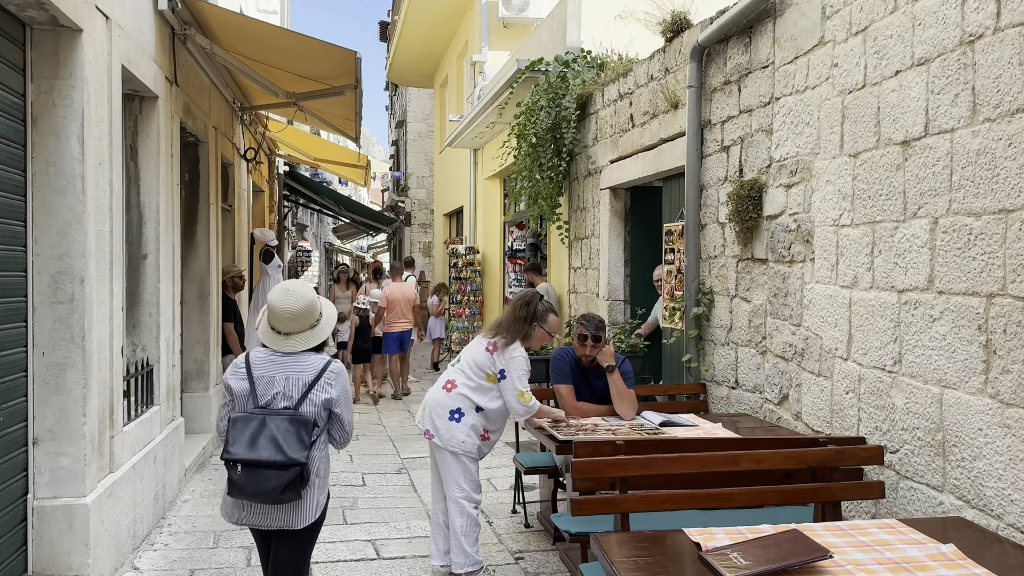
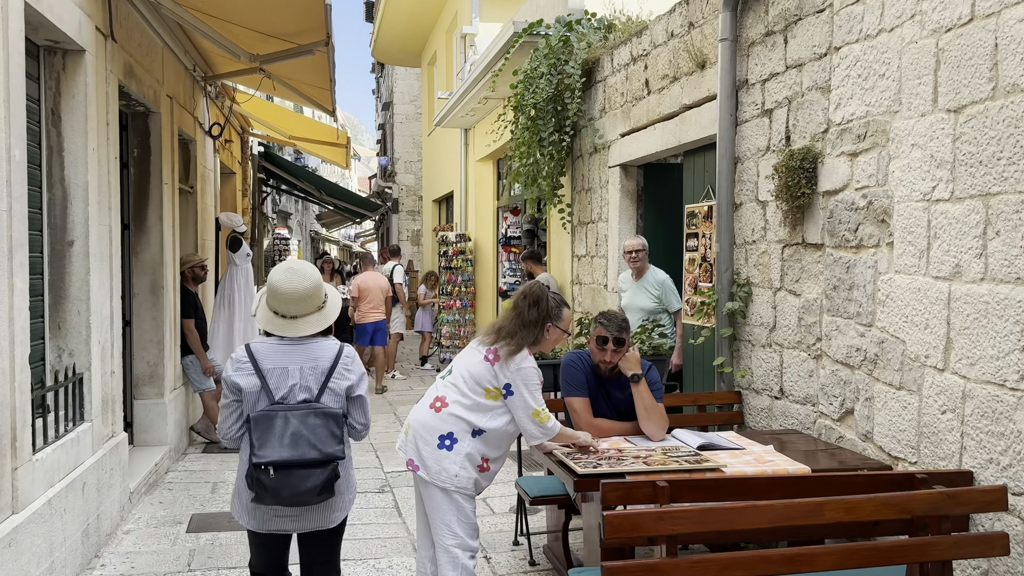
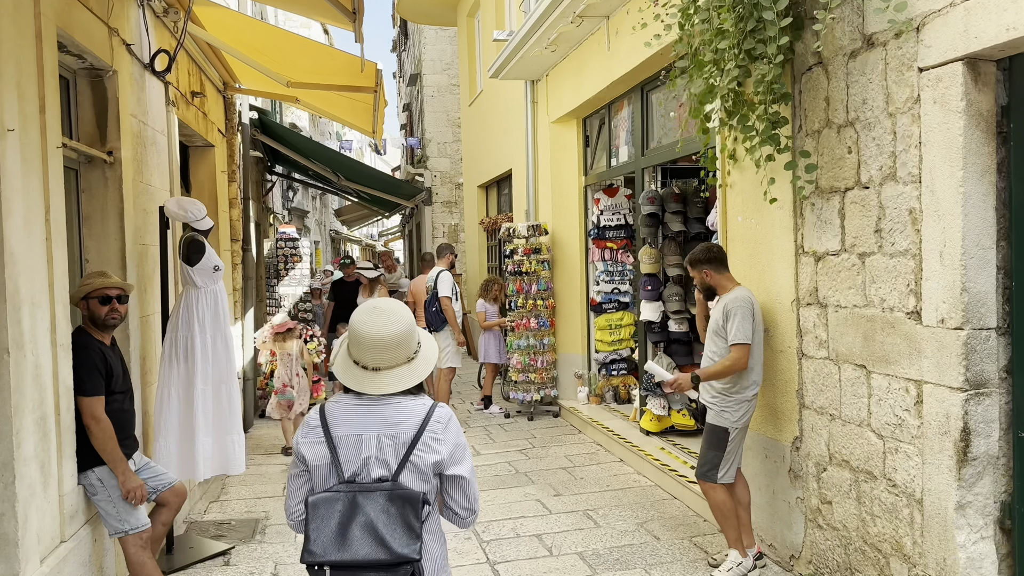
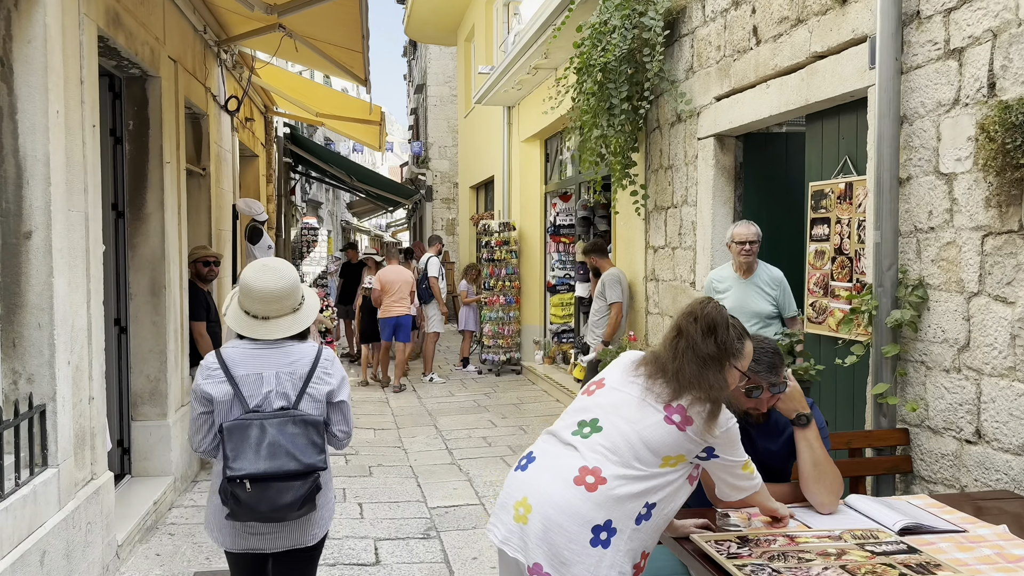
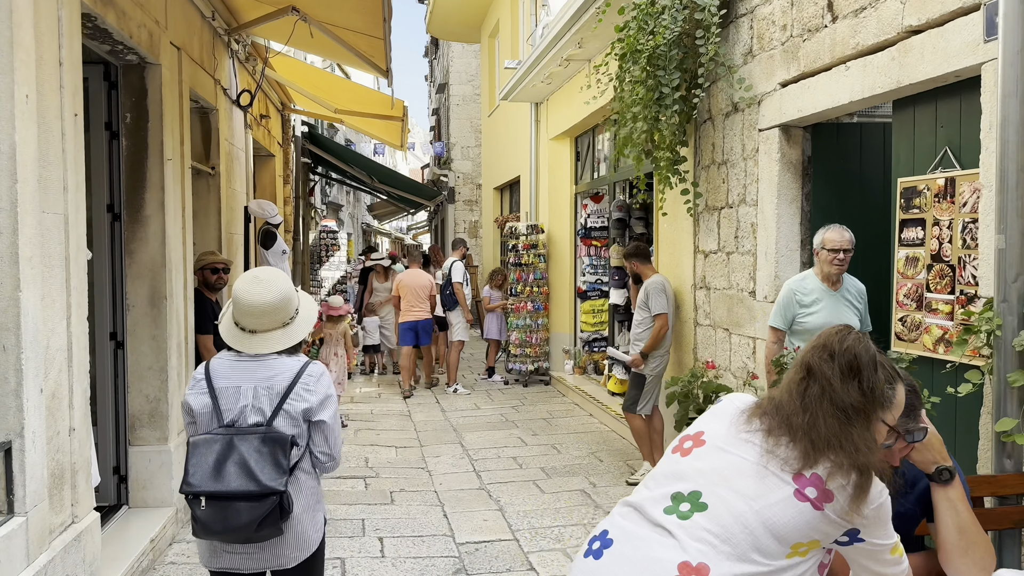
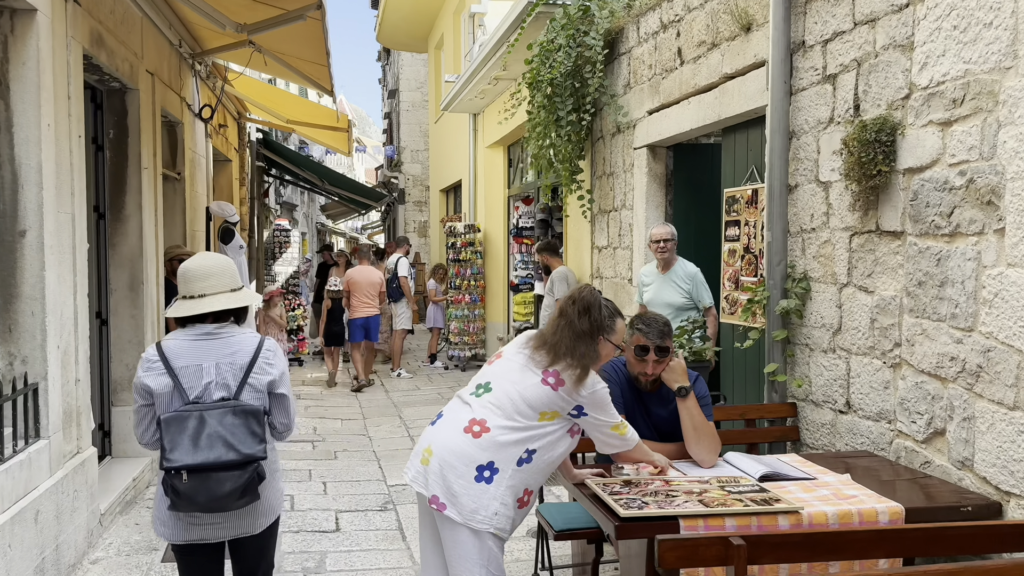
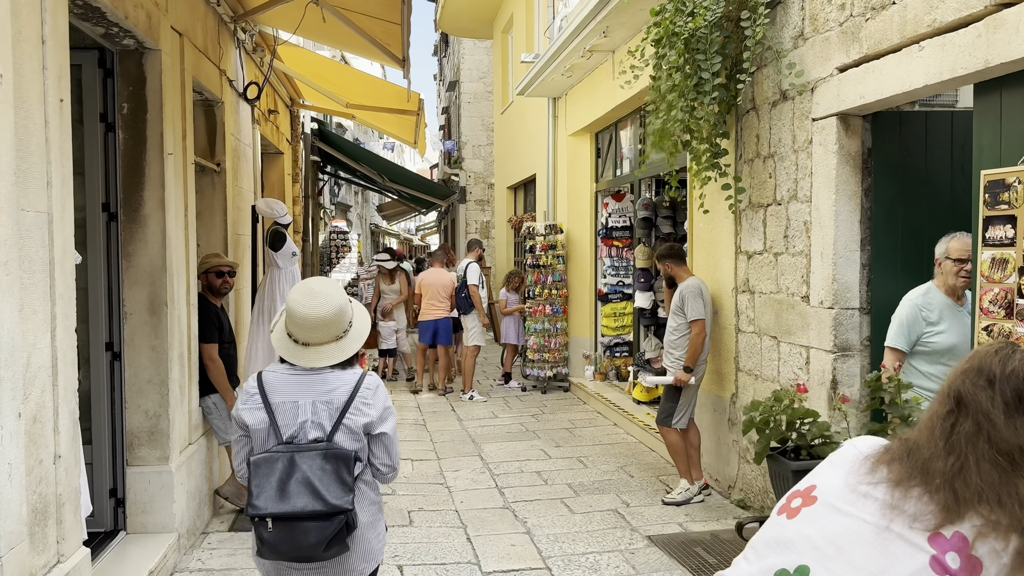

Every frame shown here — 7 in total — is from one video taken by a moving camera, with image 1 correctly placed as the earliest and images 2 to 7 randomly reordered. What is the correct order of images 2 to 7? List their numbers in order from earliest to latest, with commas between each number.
2, 6, 4, 5, 7, 3
